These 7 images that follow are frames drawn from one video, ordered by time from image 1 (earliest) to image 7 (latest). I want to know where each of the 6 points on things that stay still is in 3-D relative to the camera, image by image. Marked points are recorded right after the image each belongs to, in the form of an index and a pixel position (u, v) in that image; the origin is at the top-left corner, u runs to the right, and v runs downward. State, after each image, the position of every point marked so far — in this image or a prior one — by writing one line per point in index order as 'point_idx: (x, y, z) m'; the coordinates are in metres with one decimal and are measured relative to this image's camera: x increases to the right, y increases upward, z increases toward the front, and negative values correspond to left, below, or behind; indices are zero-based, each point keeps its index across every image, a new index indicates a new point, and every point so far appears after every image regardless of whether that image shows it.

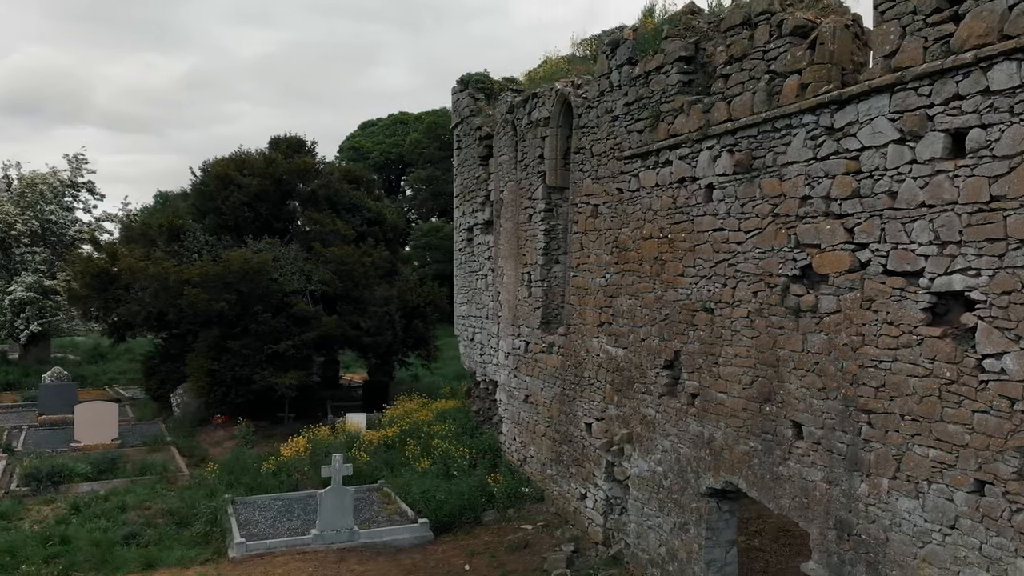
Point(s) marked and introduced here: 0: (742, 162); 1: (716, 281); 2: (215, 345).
0: (+1.9, +1.0, +6.2) m
1: (+1.7, +0.1, +6.5) m
2: (-5.3, -1.0, +13.7) m
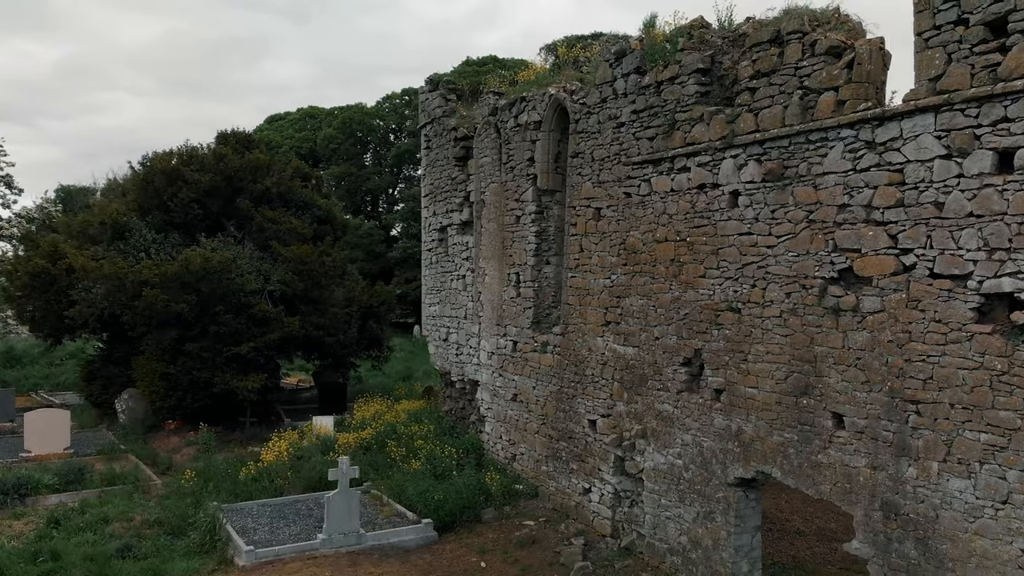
0: (+2.2, +1.0, +6.6) m
1: (+2.1, +0.1, +6.9) m
2: (-5.8, -1.0, +13.1) m
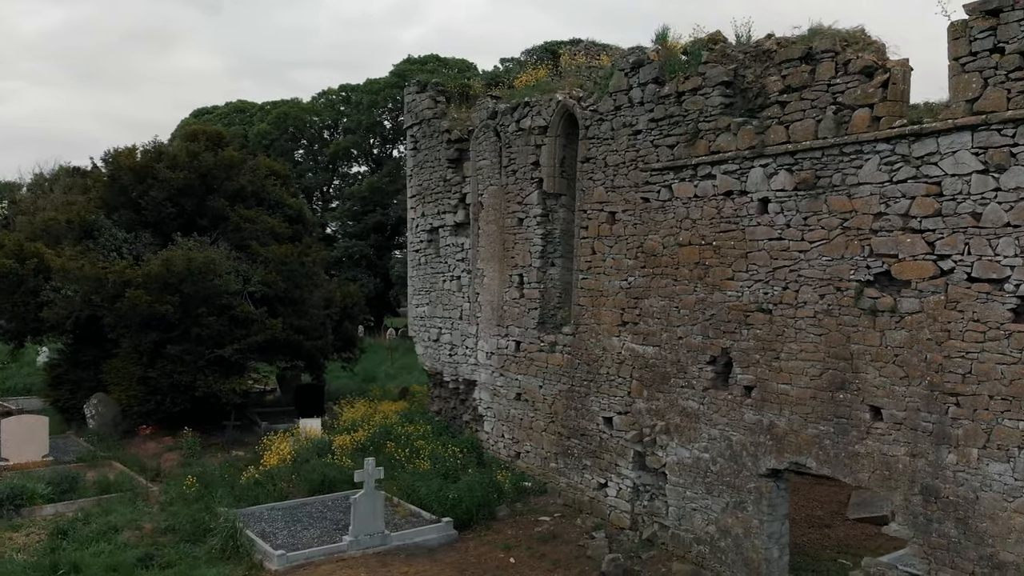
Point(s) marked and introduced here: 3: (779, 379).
0: (+2.7, +1.0, +7.1) m
1: (+2.5, 0.0, +7.3) m
2: (-6.0, -1.0, +12.7) m
3: (+2.5, -0.9, +7.3) m
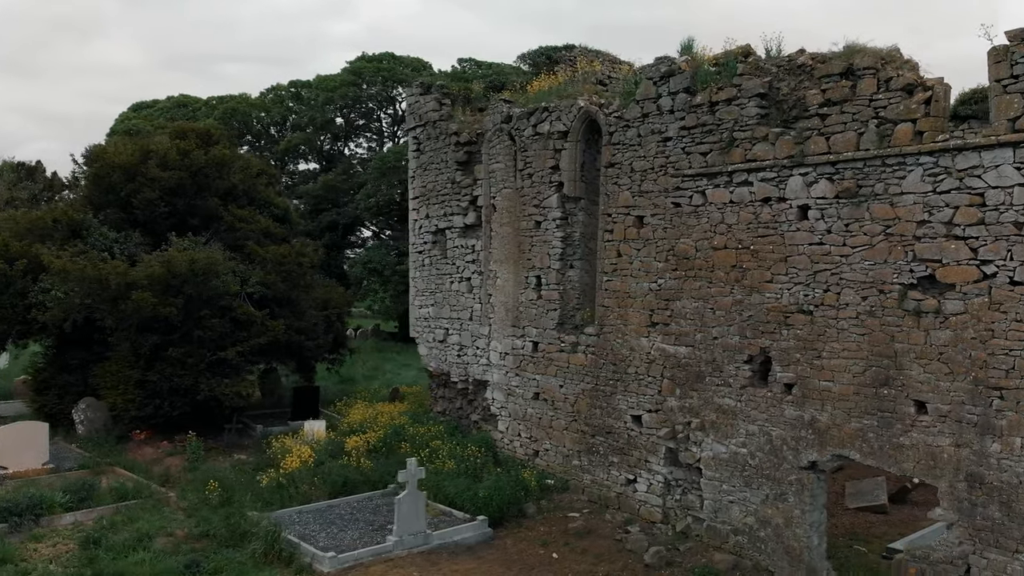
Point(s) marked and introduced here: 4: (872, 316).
0: (+3.3, +1.0, +7.5) m
1: (+3.1, 0.0, +7.8) m
2: (-5.8, -1.1, +12.4) m
3: (+3.1, -0.9, +7.7) m
4: (+3.4, -0.3, +7.3) m
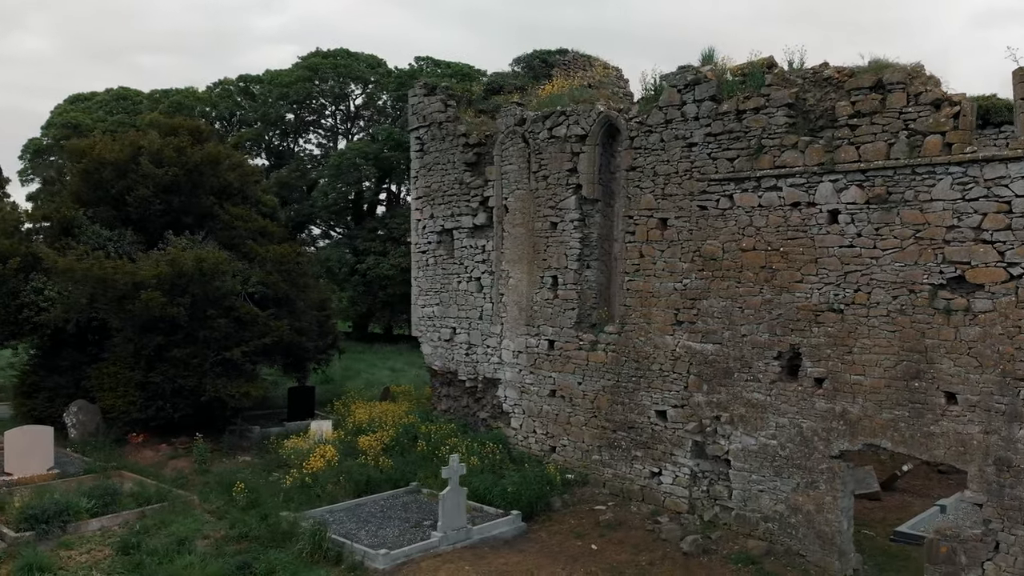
0: (+3.8, +1.0, +8.1) m
1: (+3.6, 0.0, +8.3) m
2: (-5.7, -1.0, +12.1) m
3: (+3.6, -0.9, +8.2) m
4: (+4.0, -0.3, +7.8) m
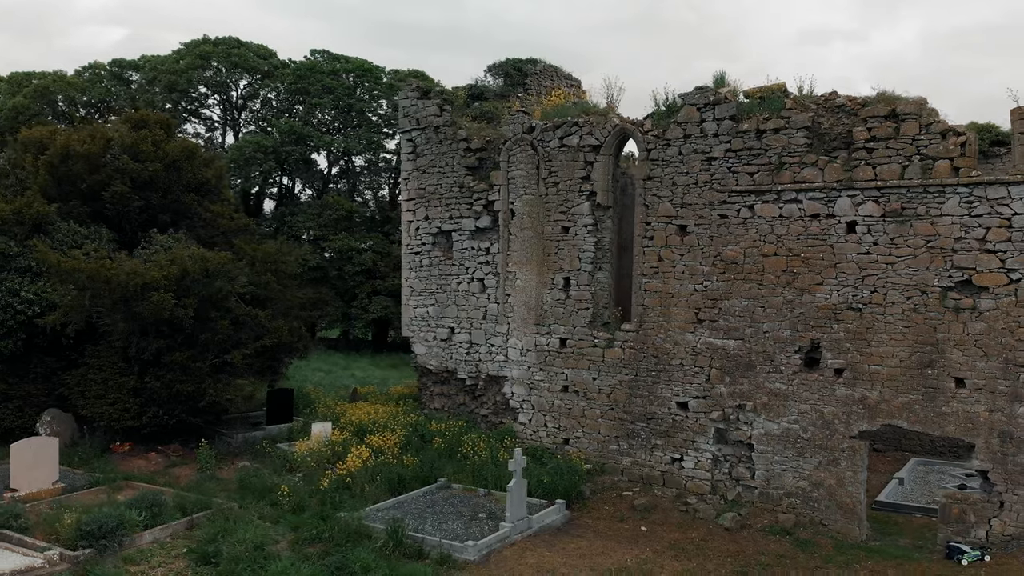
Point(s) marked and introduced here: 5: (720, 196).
0: (+4.6, +0.9, +9.3) m
1: (+4.3, 0.0, +9.5) m
2: (-5.5, -1.1, +11.5) m
3: (+4.4, -0.9, +9.4) m
4: (+4.8, -0.3, +9.2) m
5: (+2.9, +1.3, +10.6) m
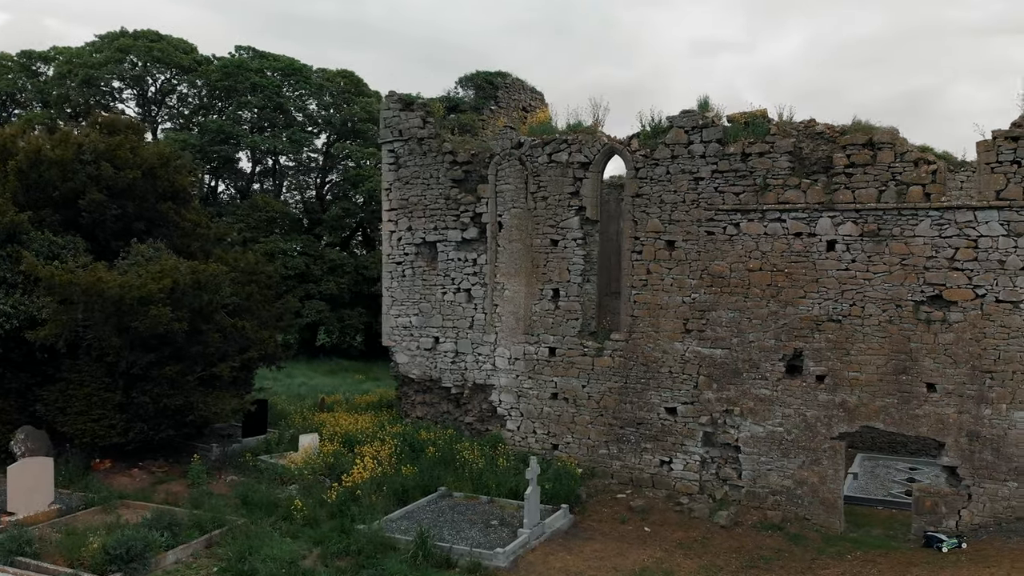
0: (+4.7, +0.8, +10.2) m
1: (+4.5, -0.2, +10.4) m
2: (-5.5, -1.2, +11.2) m
3: (+4.5, -1.1, +10.3) m
4: (+5.0, -0.5, +10.1) m
5: (+2.9, +1.1, +11.3) m
